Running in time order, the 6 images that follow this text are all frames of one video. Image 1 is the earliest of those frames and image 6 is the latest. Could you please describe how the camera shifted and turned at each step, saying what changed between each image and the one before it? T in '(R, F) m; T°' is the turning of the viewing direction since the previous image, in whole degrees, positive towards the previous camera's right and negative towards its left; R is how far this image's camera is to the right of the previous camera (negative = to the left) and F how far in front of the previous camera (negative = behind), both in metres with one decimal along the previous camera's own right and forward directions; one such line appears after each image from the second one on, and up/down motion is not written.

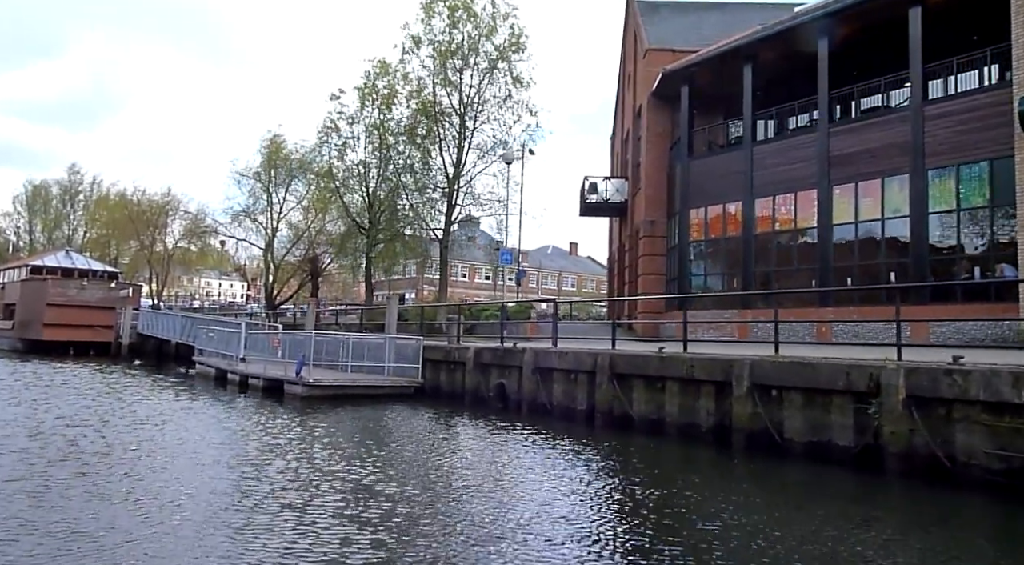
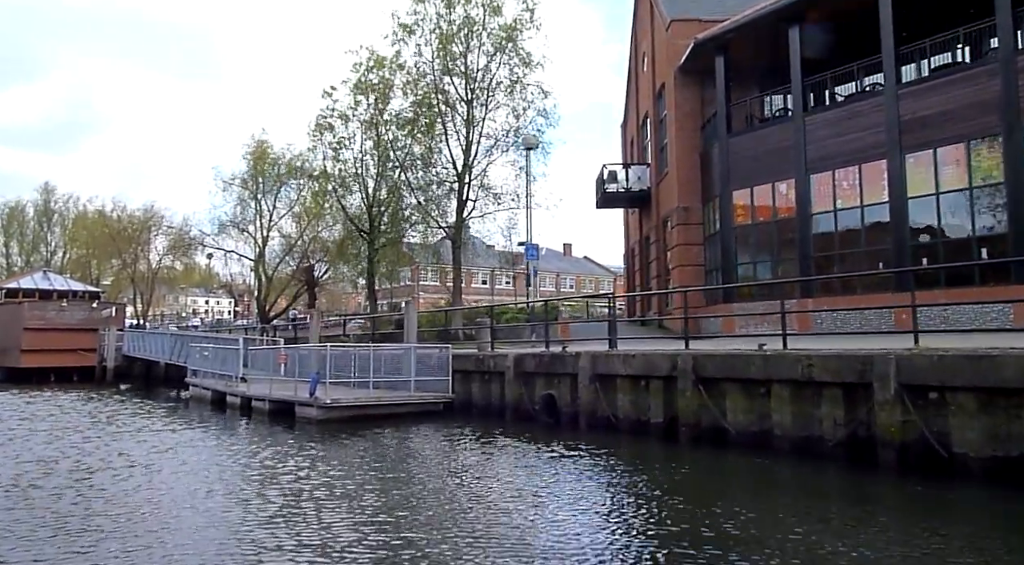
(-1.0, +2.2) m; +1°
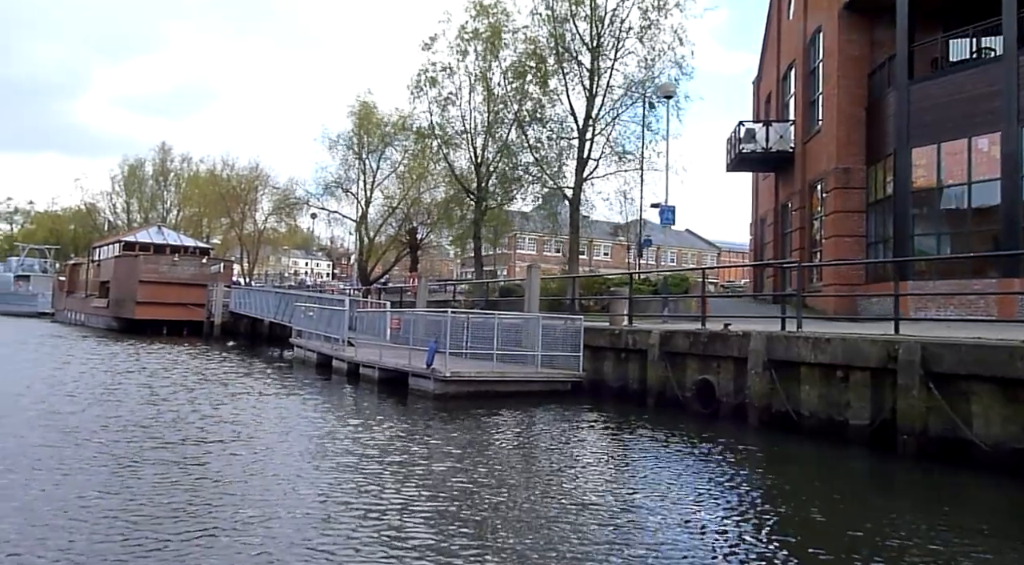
(-0.9, +2.2) m; -6°
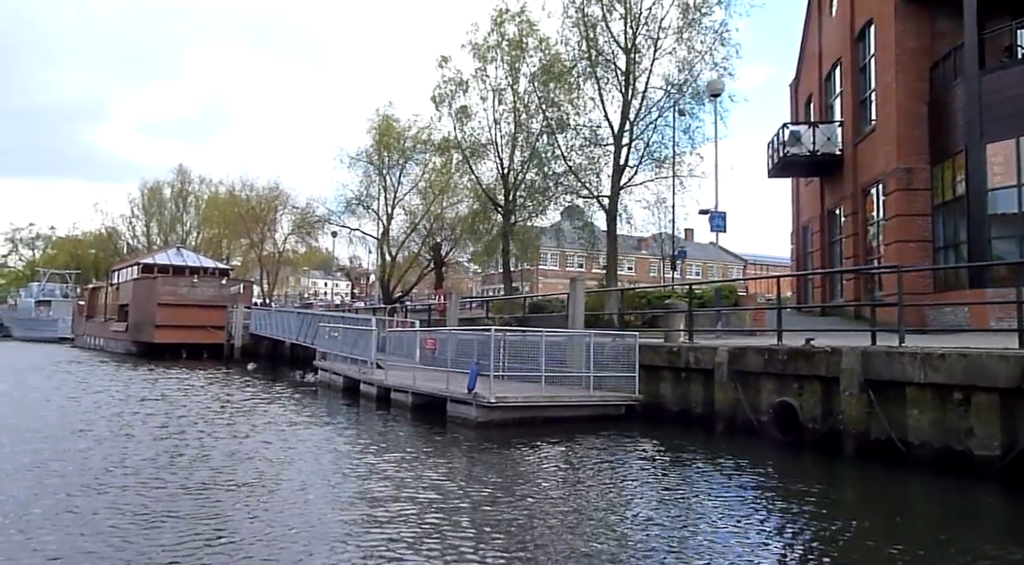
(-0.5, +1.3) m; -1°
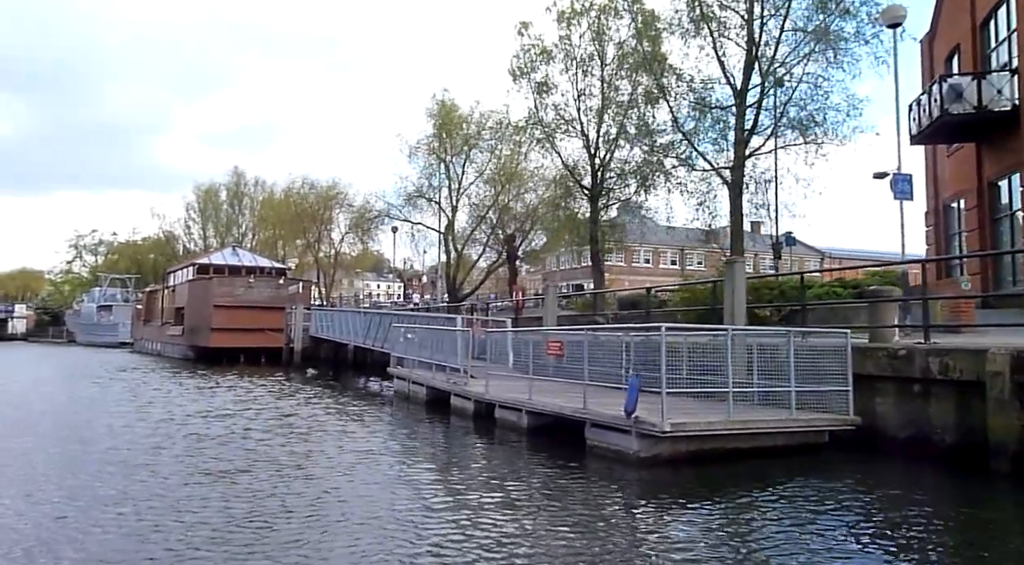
(-1.3, +3.5) m; -4°
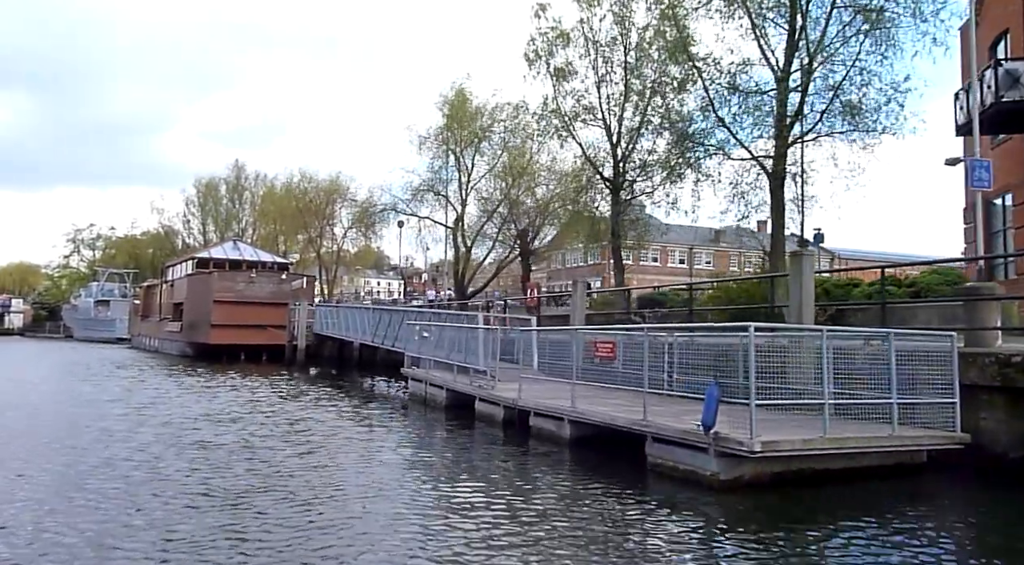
(-0.6, +1.3) m; 0°
